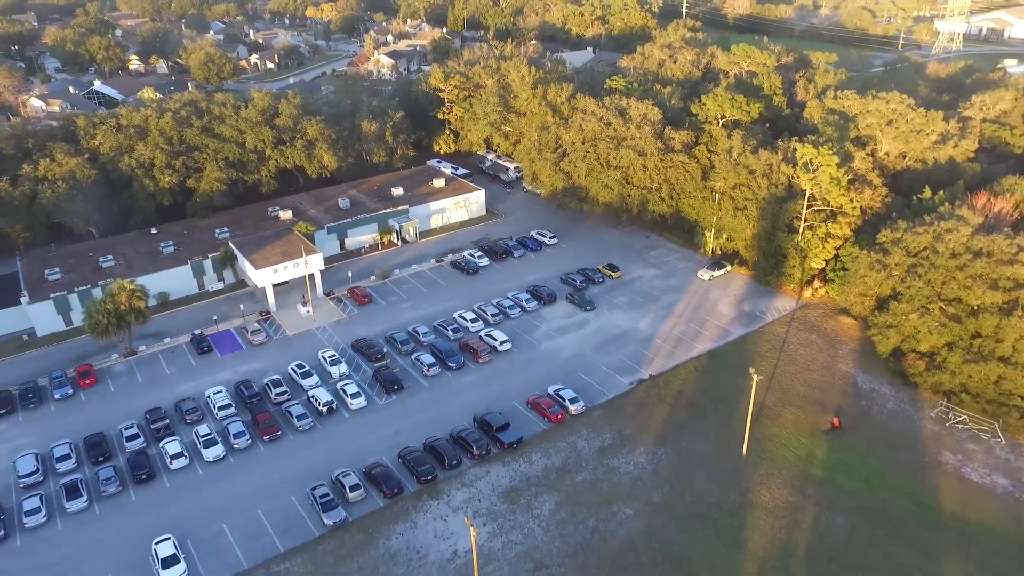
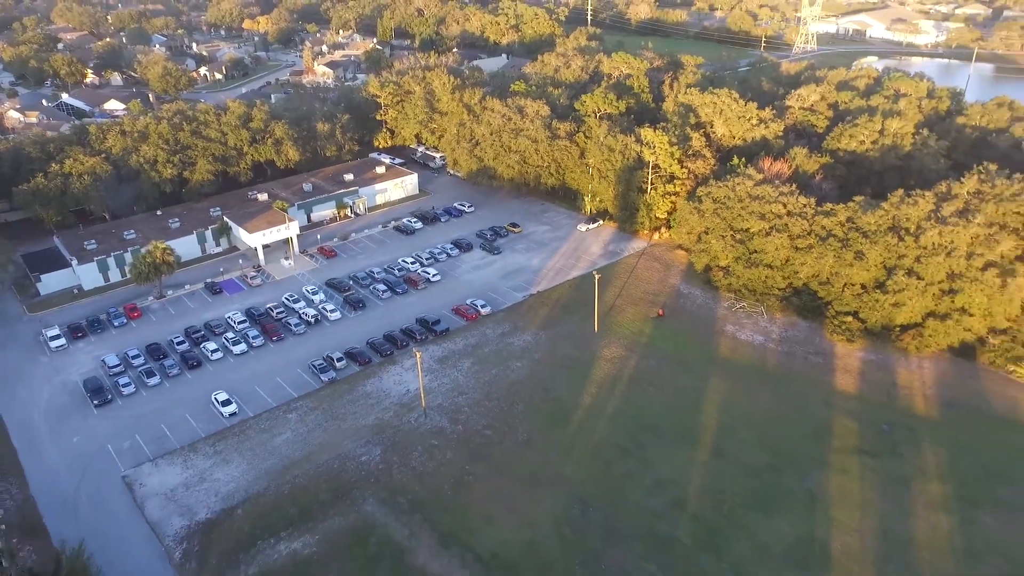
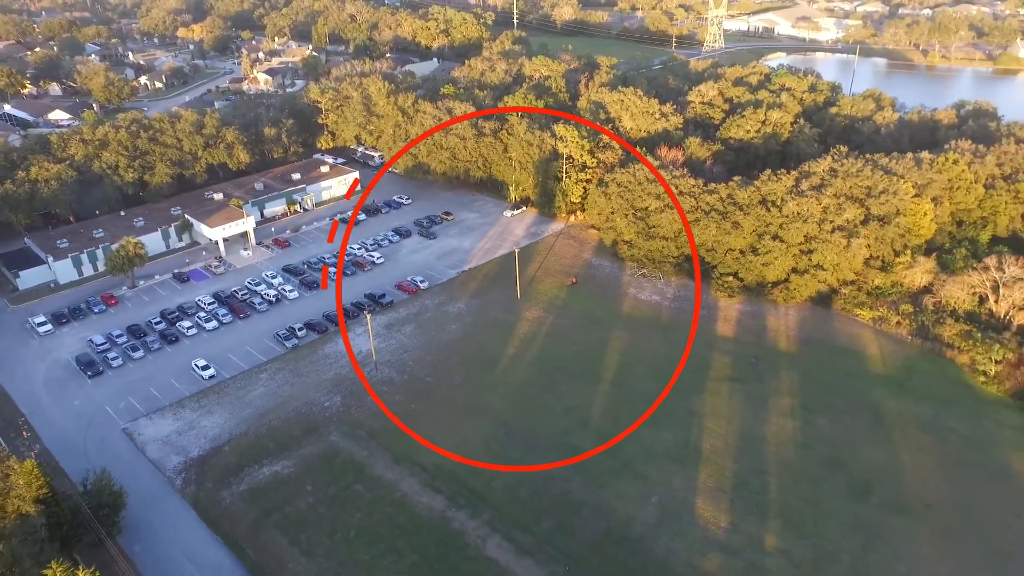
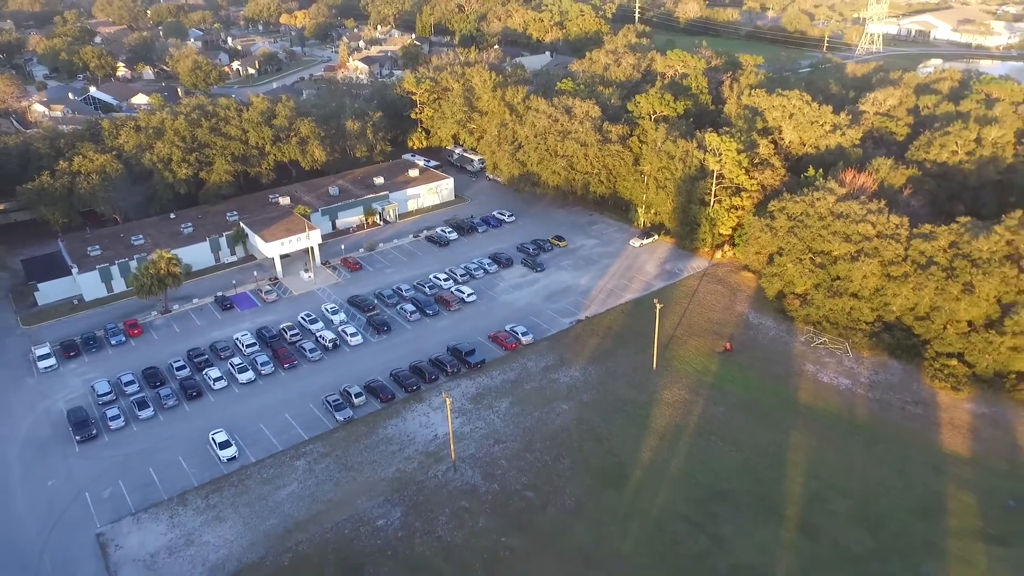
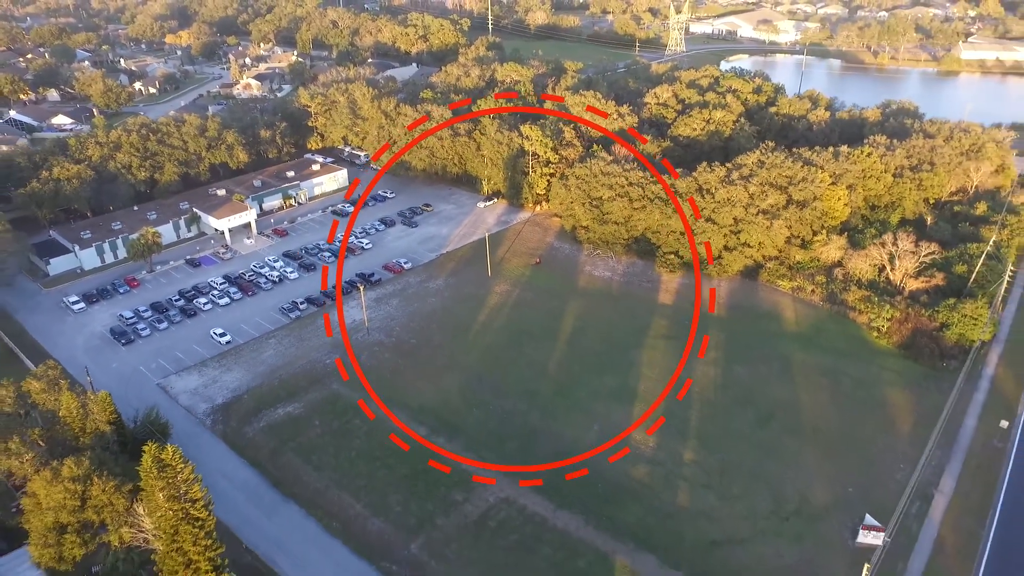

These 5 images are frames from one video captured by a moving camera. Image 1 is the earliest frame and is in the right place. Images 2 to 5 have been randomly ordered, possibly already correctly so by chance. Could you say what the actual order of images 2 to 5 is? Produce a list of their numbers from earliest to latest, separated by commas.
4, 2, 3, 5
